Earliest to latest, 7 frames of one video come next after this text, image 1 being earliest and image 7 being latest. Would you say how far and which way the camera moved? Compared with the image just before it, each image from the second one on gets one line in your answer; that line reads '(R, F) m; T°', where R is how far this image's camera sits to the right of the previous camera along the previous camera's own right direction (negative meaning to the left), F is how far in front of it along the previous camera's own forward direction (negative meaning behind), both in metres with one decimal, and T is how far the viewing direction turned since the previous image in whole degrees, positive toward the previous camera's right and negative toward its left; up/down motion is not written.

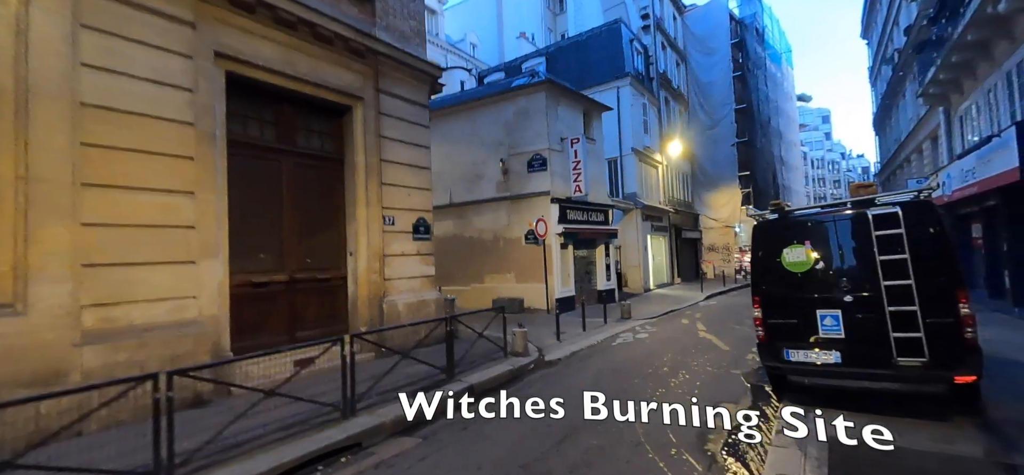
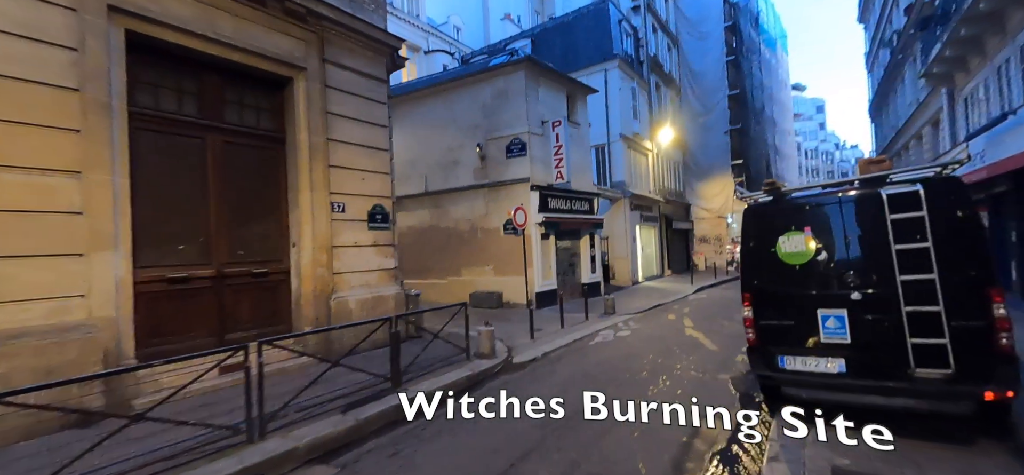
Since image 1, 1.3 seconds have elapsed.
(+0.5, +0.9) m; +1°
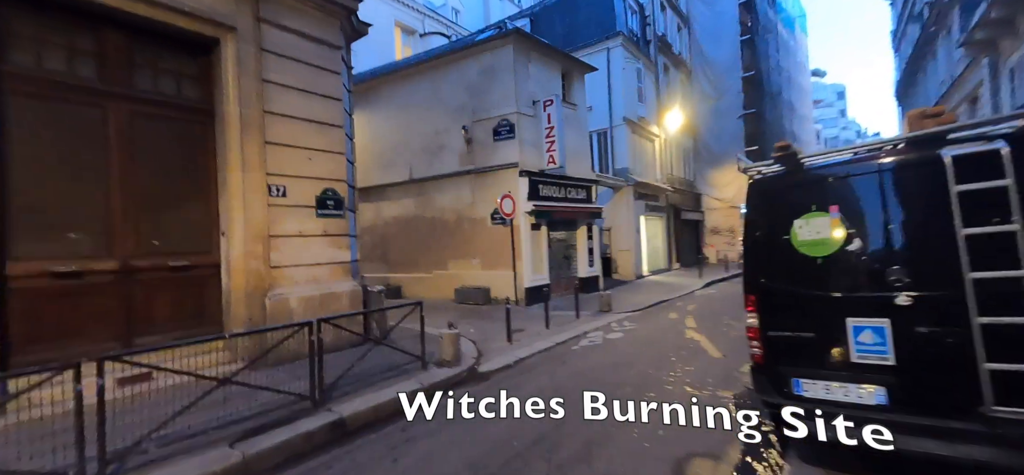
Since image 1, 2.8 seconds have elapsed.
(+0.7, +1.1) m; -2°
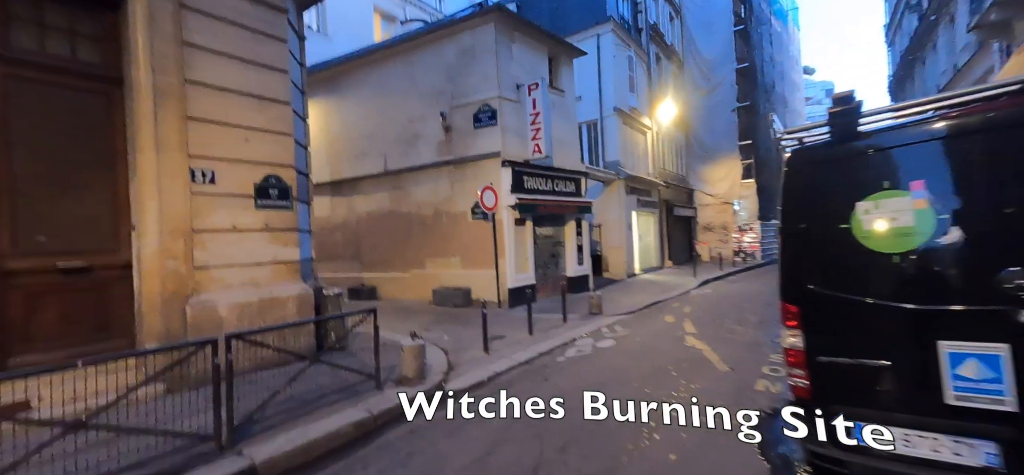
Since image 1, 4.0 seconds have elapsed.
(+0.2, +1.0) m; +1°
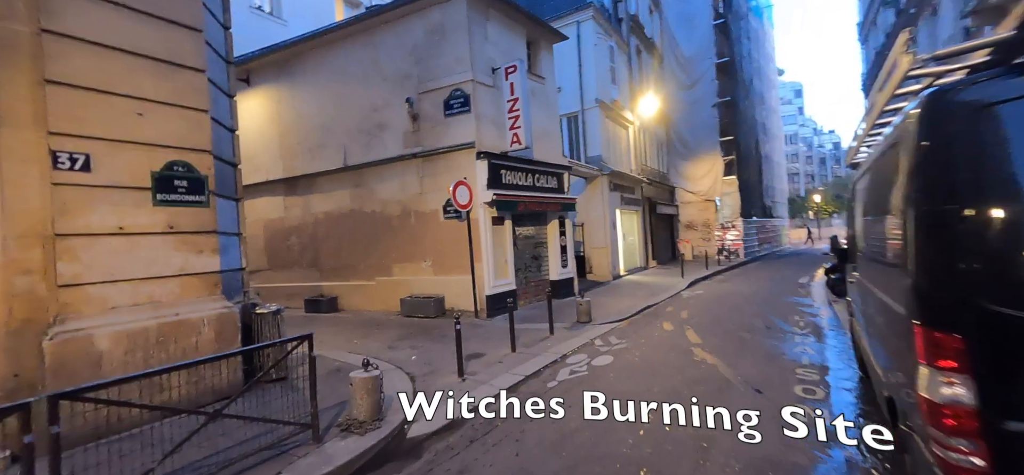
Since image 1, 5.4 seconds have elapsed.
(0.0, +1.2) m; +3°
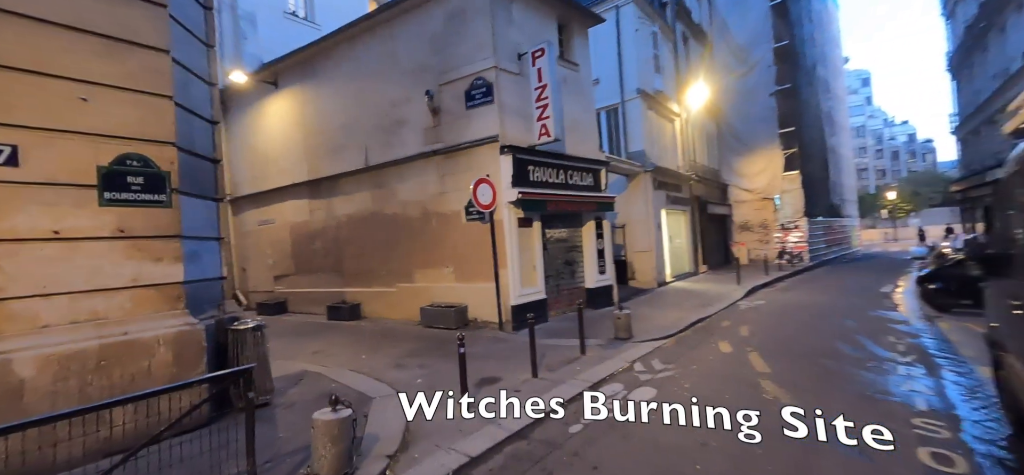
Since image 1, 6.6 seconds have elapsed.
(+0.3, +1.1) m; -6°
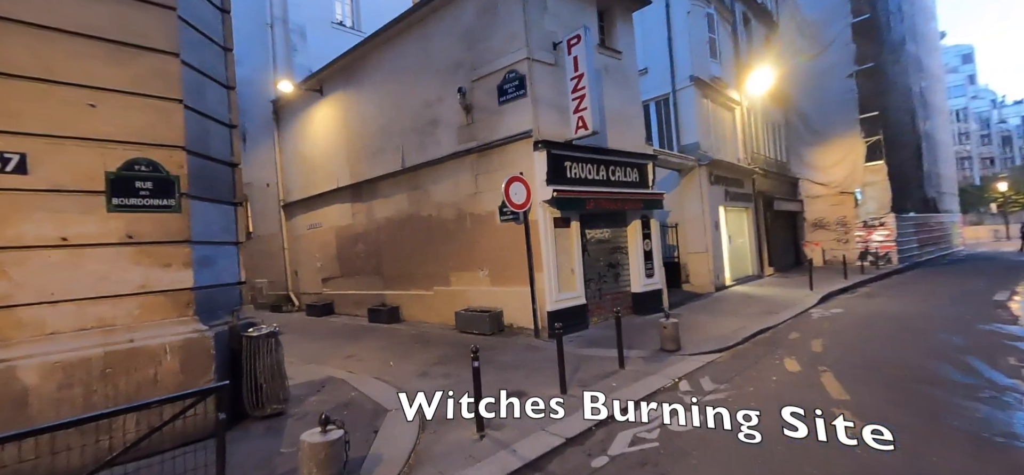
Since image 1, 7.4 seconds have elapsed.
(+0.4, +0.5) m; -7°
